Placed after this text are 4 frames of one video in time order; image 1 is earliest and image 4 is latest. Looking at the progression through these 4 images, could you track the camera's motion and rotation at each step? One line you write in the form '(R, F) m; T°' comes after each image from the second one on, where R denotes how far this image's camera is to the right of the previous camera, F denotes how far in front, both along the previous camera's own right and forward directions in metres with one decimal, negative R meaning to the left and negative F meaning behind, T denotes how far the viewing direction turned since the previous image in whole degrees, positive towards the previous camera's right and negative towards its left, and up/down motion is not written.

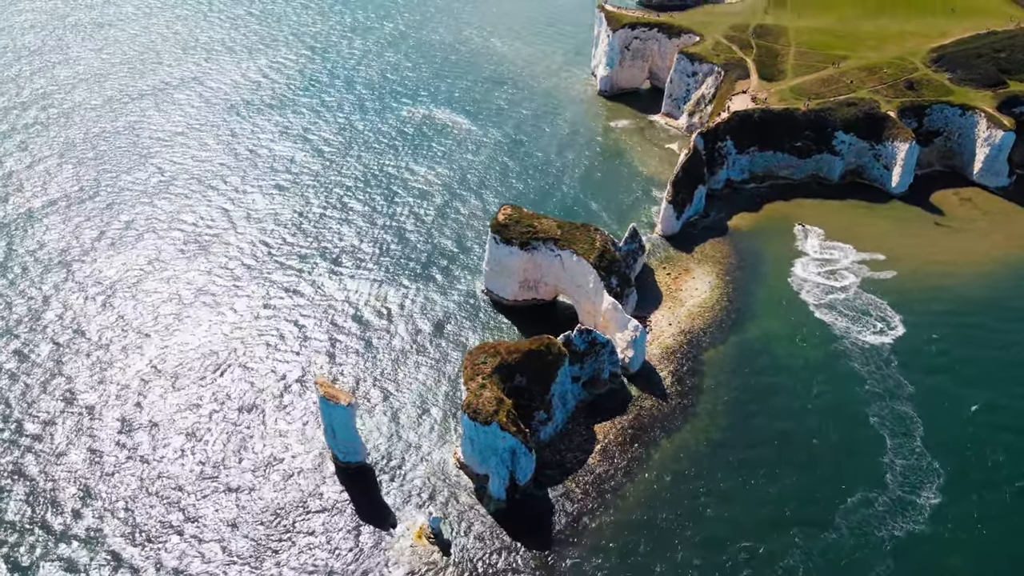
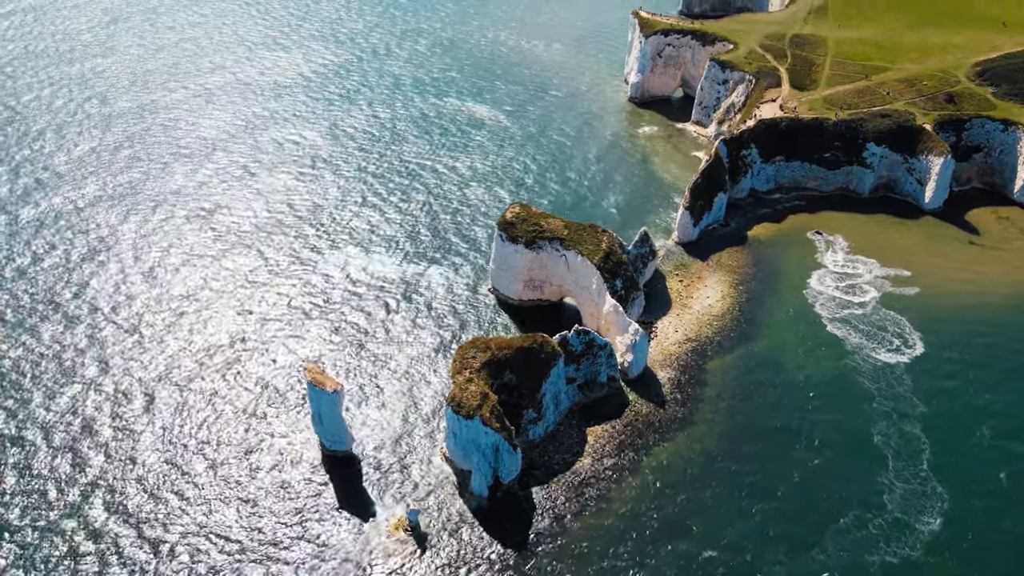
(+3.7, +0.7) m; -4°
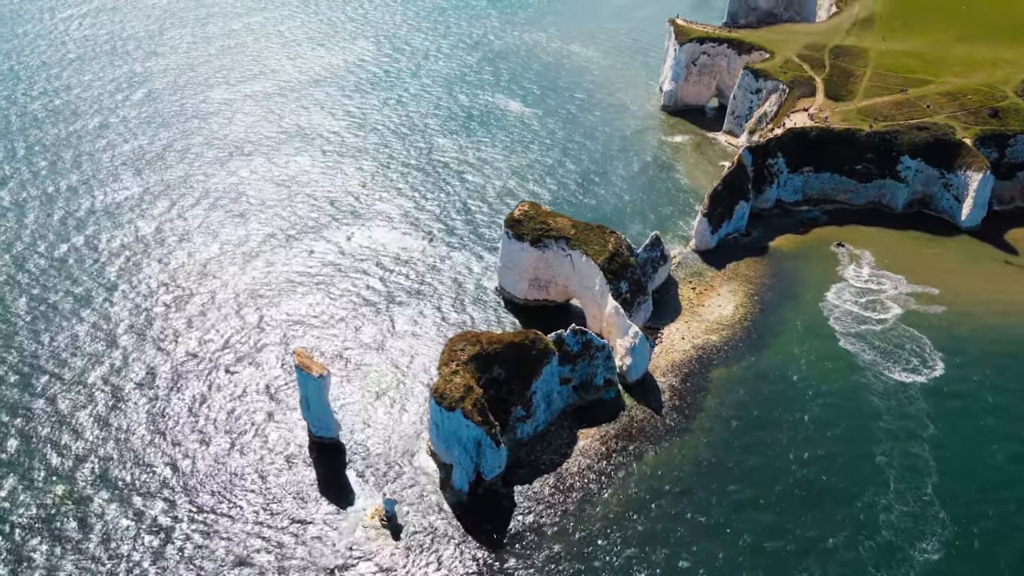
(+3.9, +0.9) m; -4°
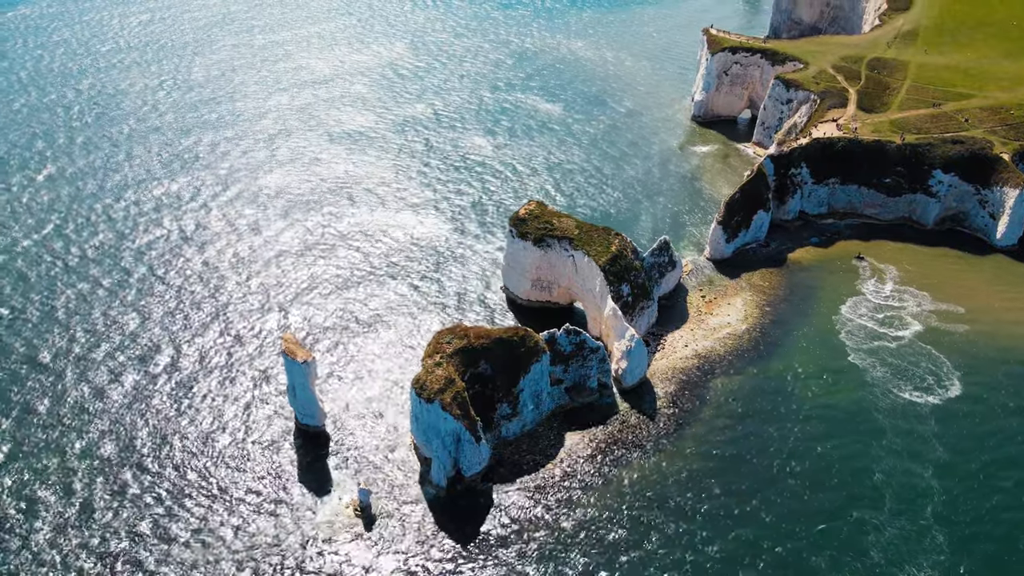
(+3.9, +1.0) m; -4°
